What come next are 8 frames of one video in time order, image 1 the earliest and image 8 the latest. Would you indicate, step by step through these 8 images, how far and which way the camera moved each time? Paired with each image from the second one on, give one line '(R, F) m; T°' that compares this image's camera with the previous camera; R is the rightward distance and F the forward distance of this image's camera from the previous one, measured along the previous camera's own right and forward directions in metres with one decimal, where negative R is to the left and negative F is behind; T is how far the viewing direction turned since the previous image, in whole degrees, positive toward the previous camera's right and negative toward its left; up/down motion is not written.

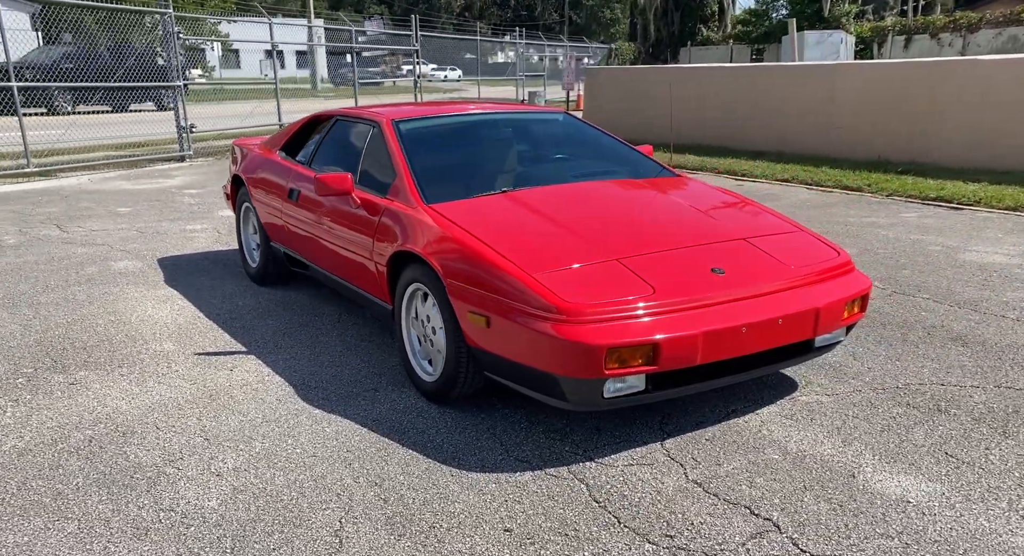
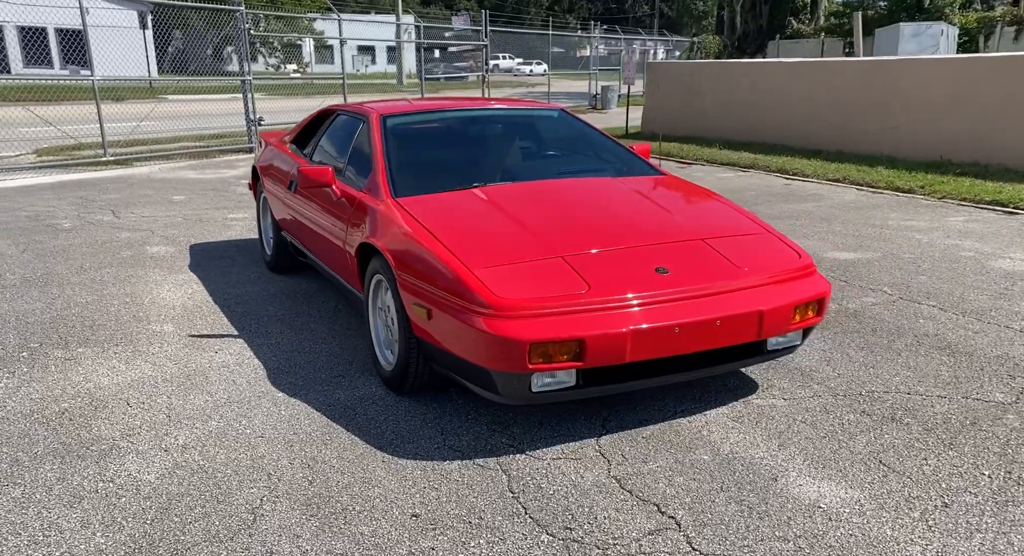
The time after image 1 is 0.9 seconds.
(+0.5, 0.0) m; -5°
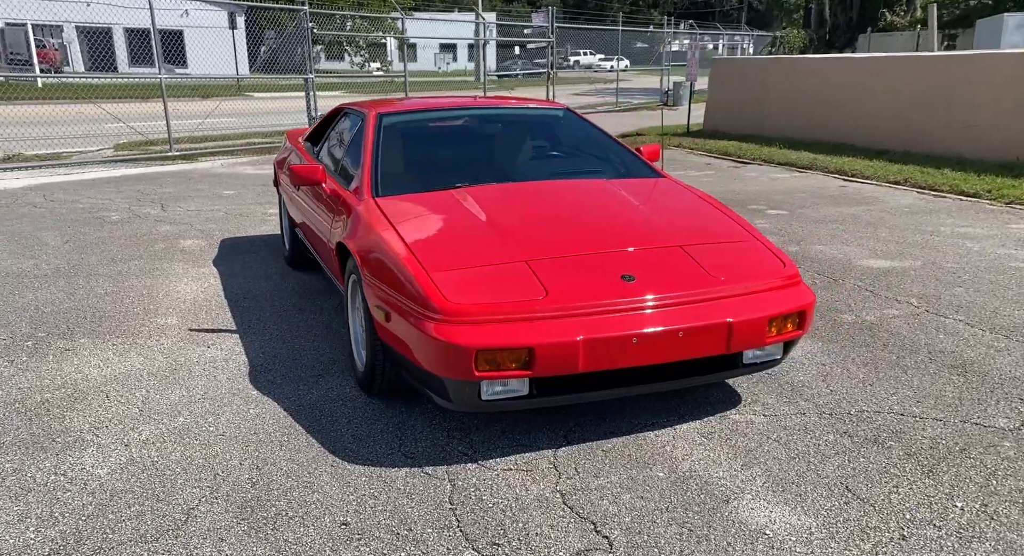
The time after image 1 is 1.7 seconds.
(+0.4, +0.1) m; -5°
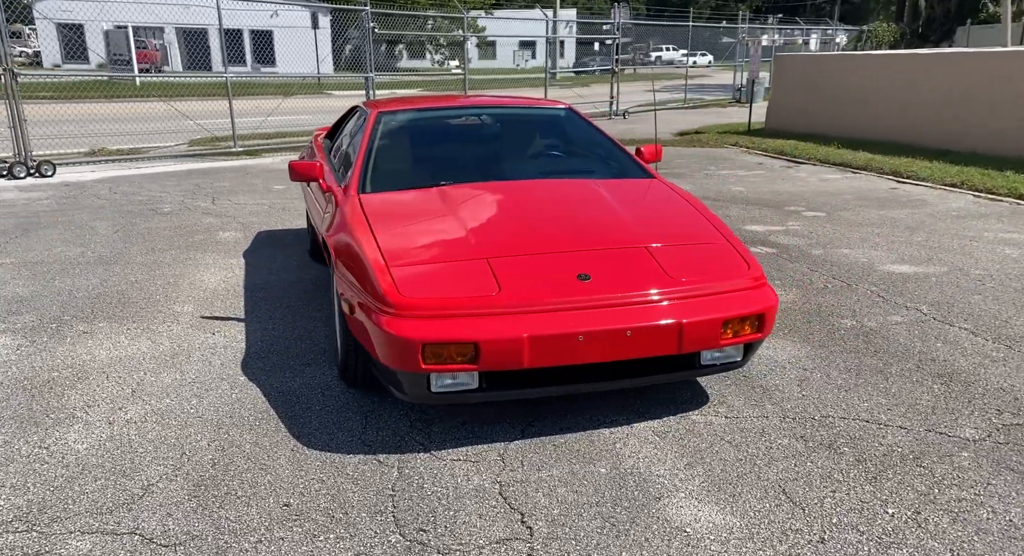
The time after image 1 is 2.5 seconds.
(+0.4, -0.1) m; -5°
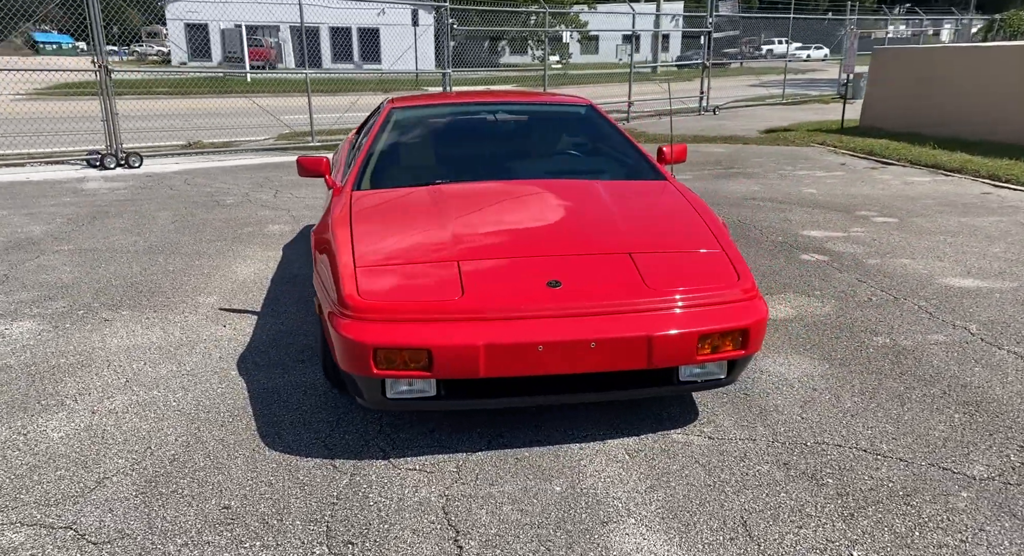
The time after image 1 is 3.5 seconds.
(+0.4, +0.1) m; -6°
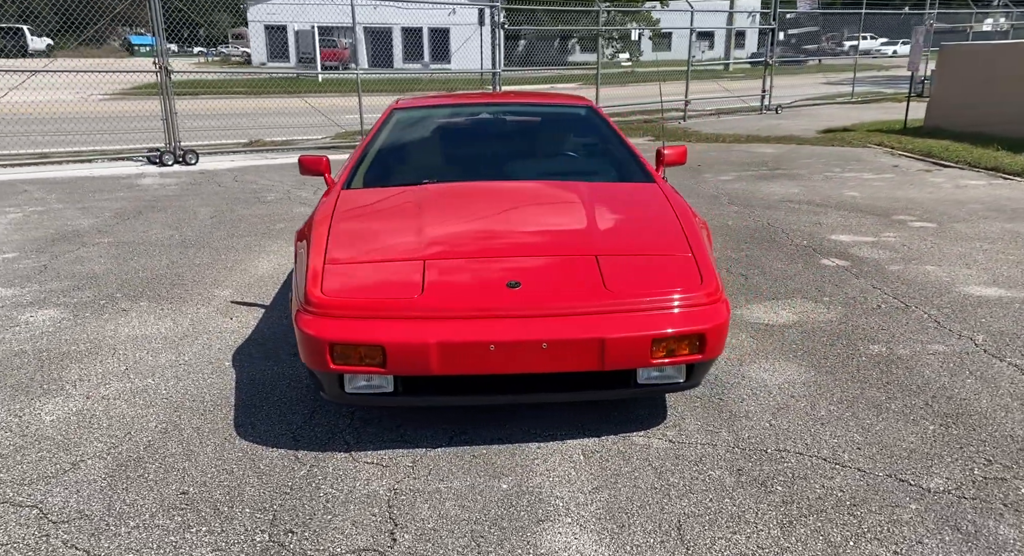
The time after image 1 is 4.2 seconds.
(+0.3, 0.0) m; -4°
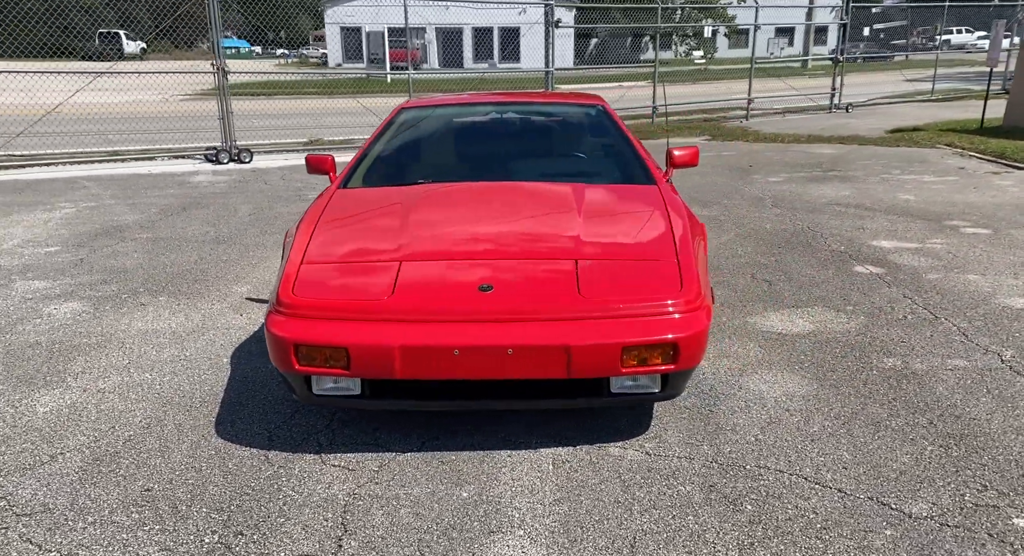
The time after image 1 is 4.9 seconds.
(+0.3, +0.1) m; -4°
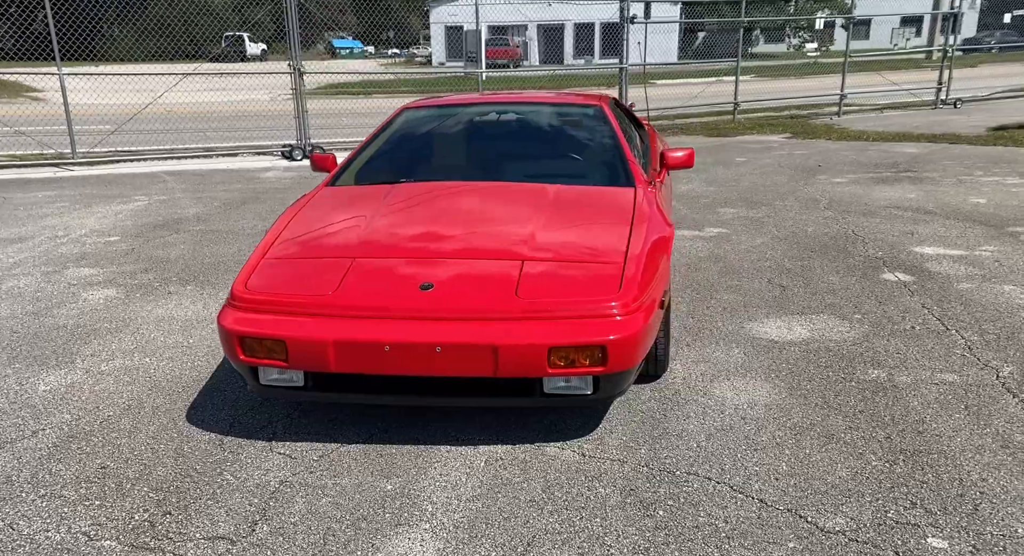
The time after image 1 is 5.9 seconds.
(+0.5, -0.1) m; -6°
